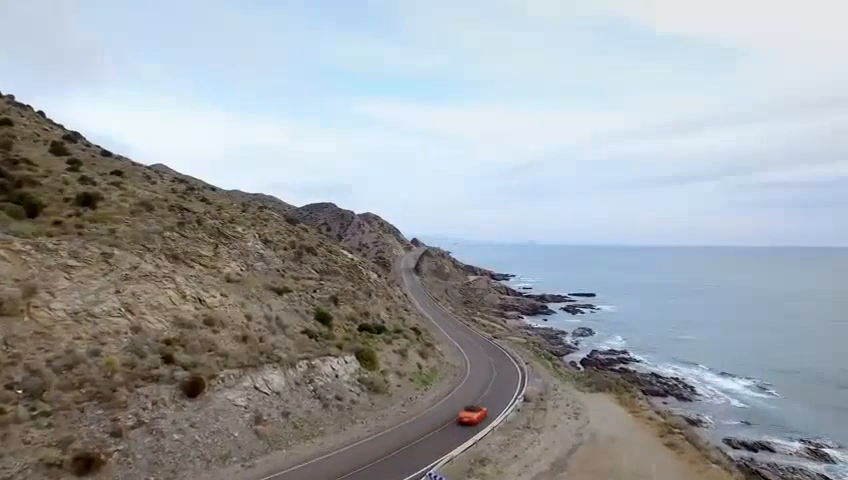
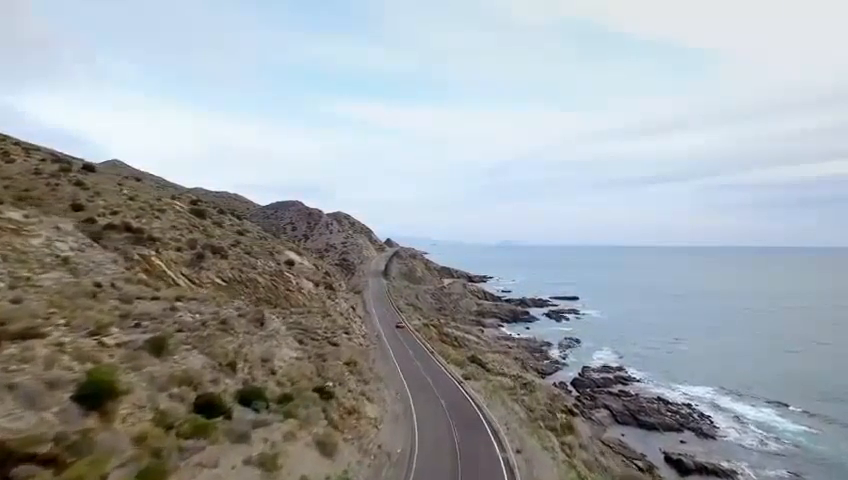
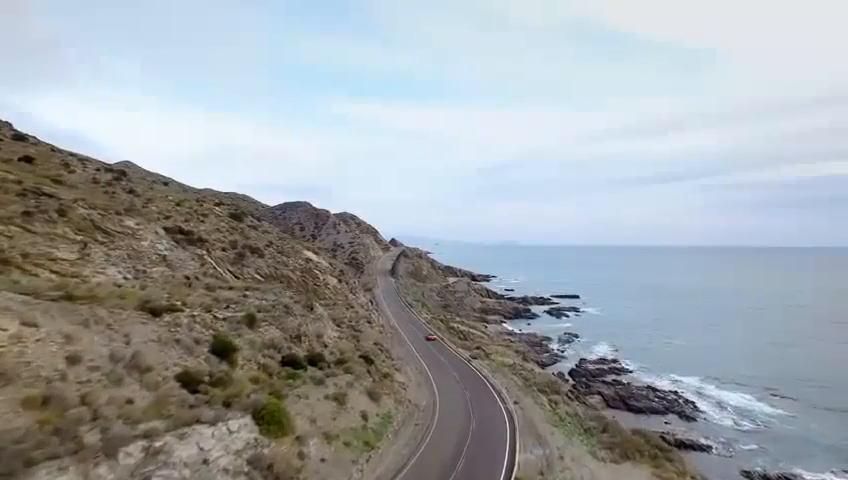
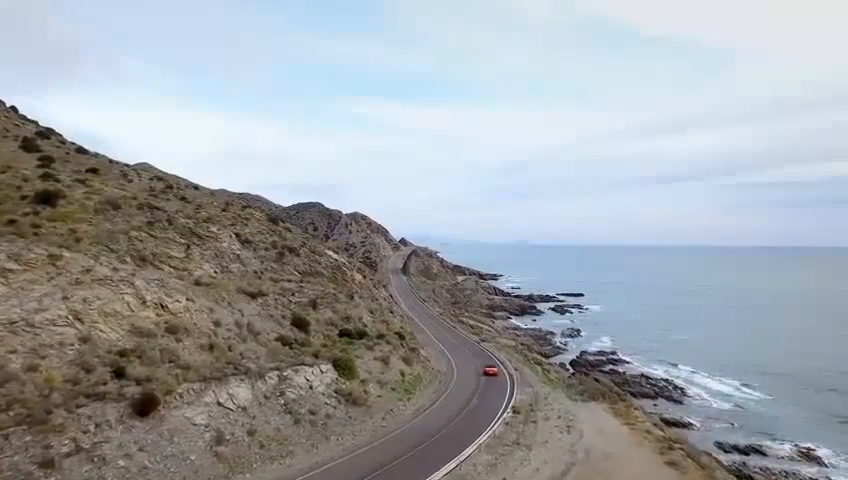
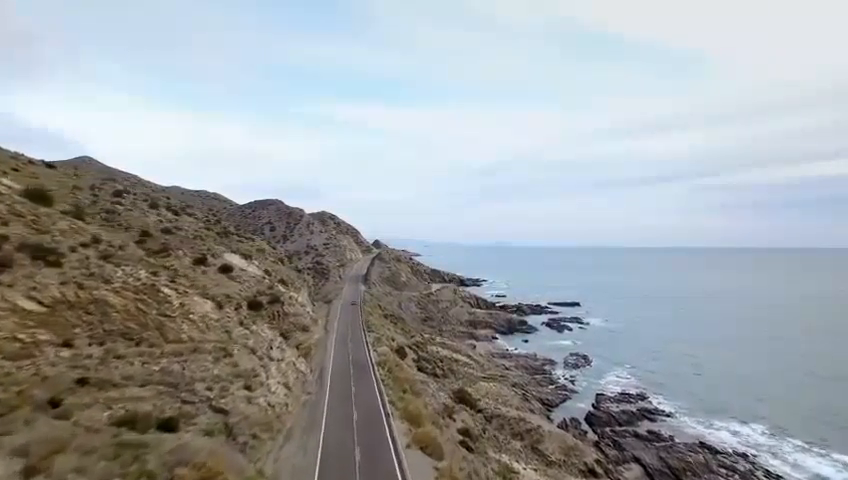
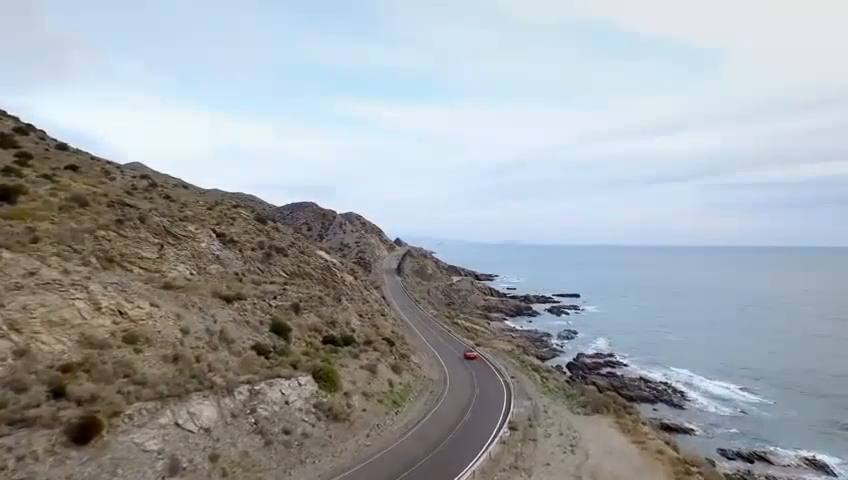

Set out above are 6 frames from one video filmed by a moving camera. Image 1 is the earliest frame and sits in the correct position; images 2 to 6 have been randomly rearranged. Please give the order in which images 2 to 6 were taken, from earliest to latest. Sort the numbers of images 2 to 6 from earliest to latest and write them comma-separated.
4, 6, 3, 2, 5
